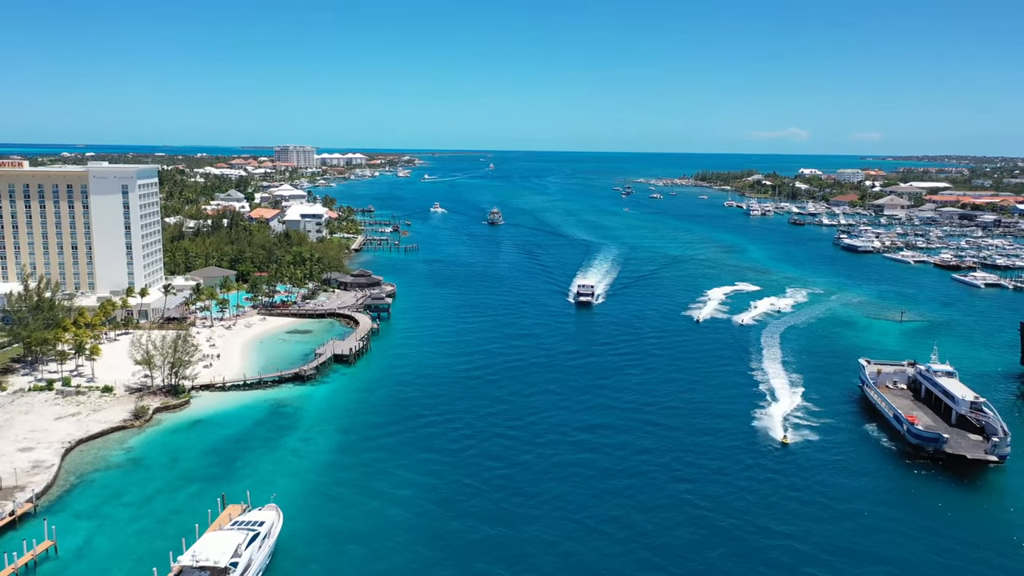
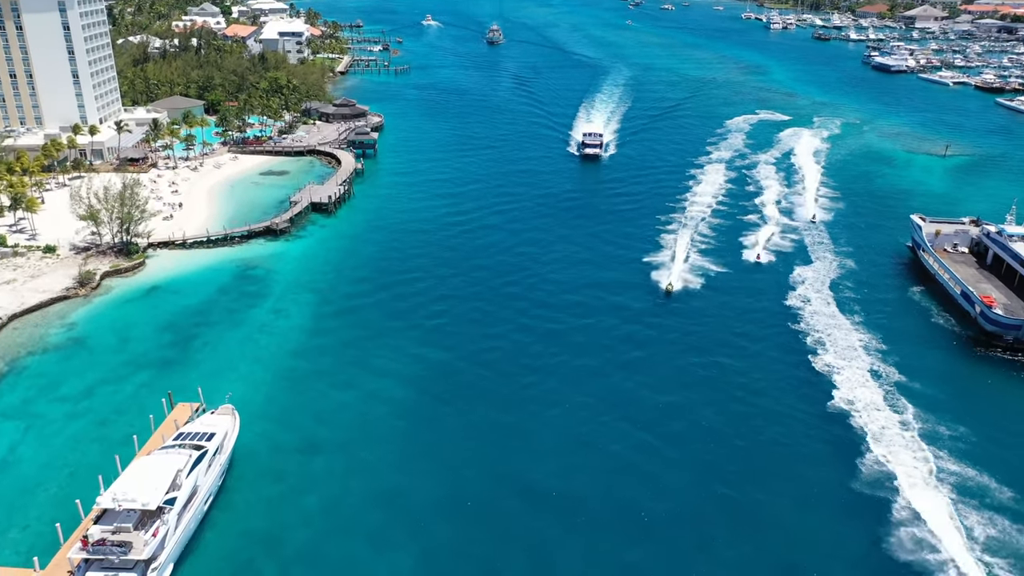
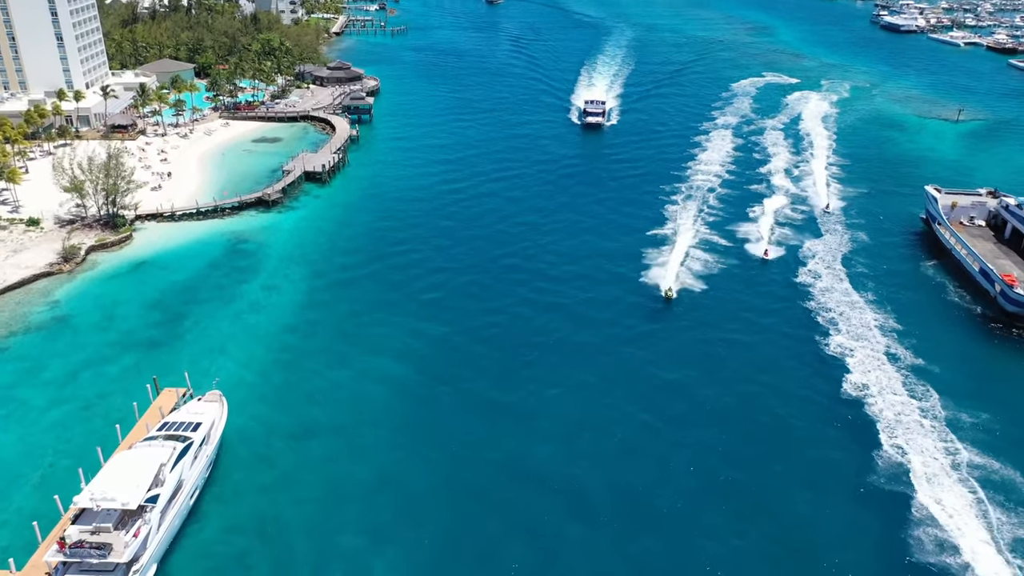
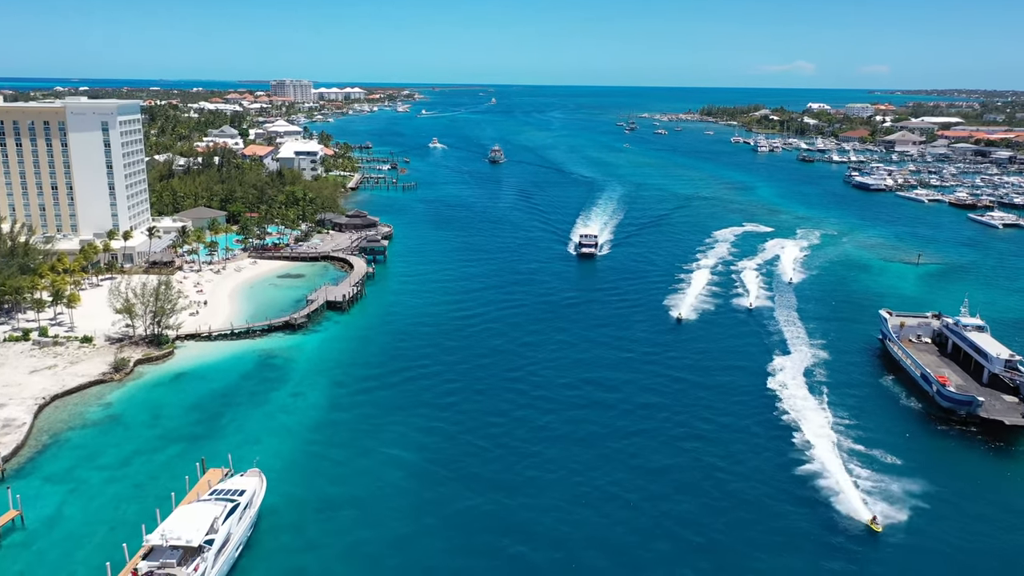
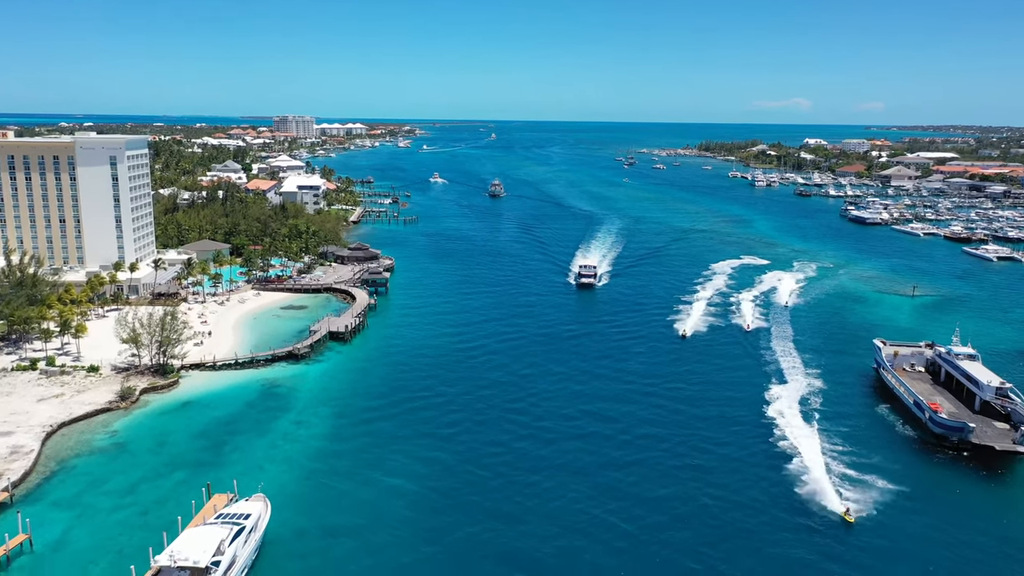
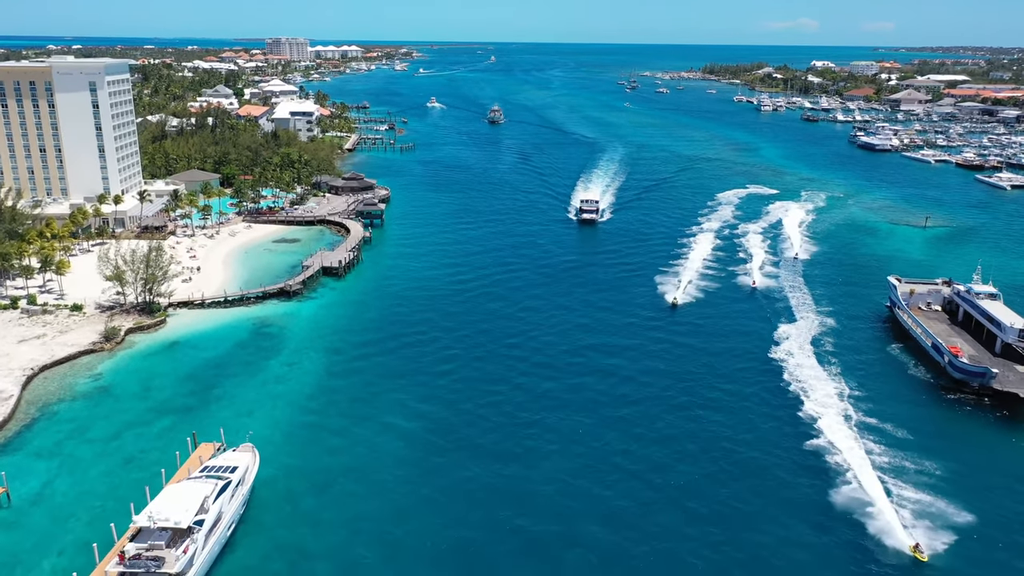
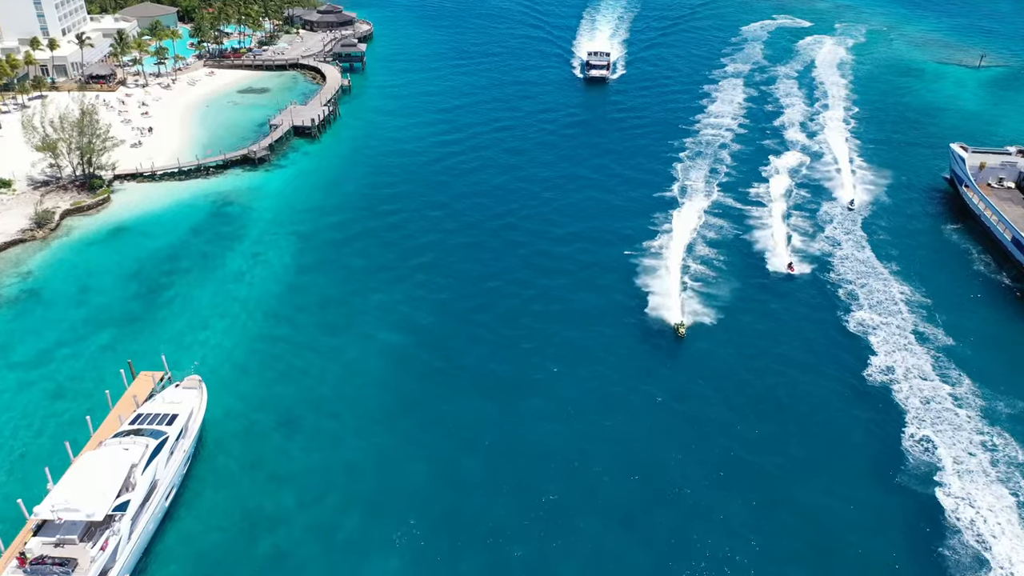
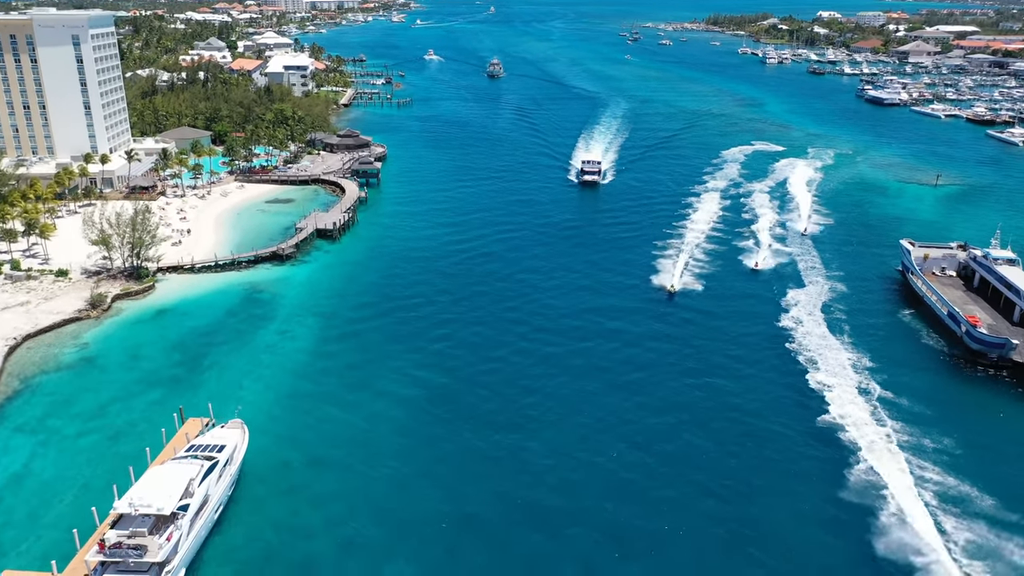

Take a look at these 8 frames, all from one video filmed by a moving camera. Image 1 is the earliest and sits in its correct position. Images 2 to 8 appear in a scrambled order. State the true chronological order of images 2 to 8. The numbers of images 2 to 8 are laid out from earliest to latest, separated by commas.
5, 4, 6, 8, 2, 3, 7
